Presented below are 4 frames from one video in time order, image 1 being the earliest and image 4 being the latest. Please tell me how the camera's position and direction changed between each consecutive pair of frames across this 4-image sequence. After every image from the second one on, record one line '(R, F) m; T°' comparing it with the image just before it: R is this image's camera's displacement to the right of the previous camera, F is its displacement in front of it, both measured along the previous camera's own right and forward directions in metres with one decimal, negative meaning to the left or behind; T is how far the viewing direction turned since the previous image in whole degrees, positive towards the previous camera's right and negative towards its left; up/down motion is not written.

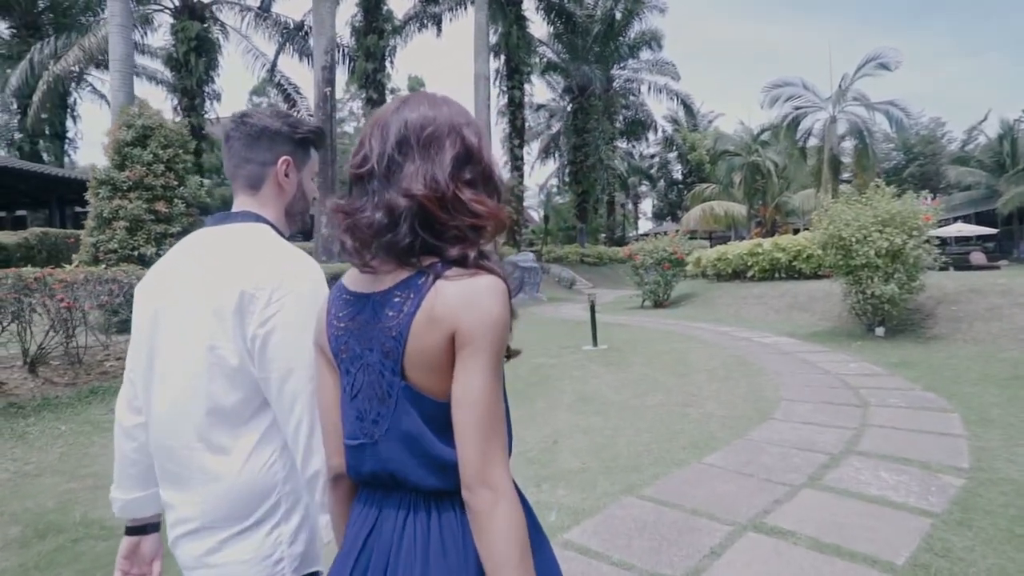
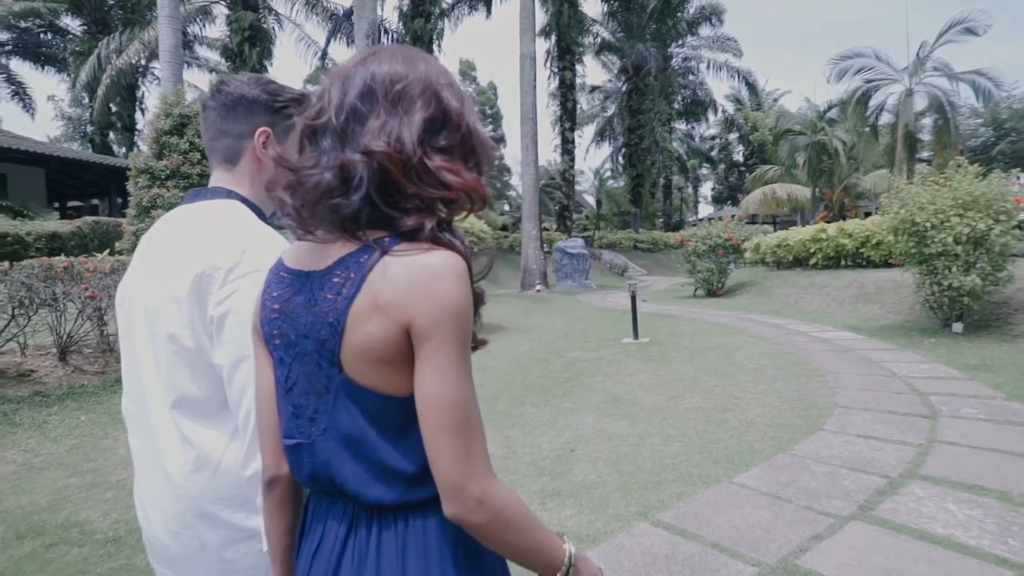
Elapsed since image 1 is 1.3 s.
(+0.3, +0.4) m; -5°
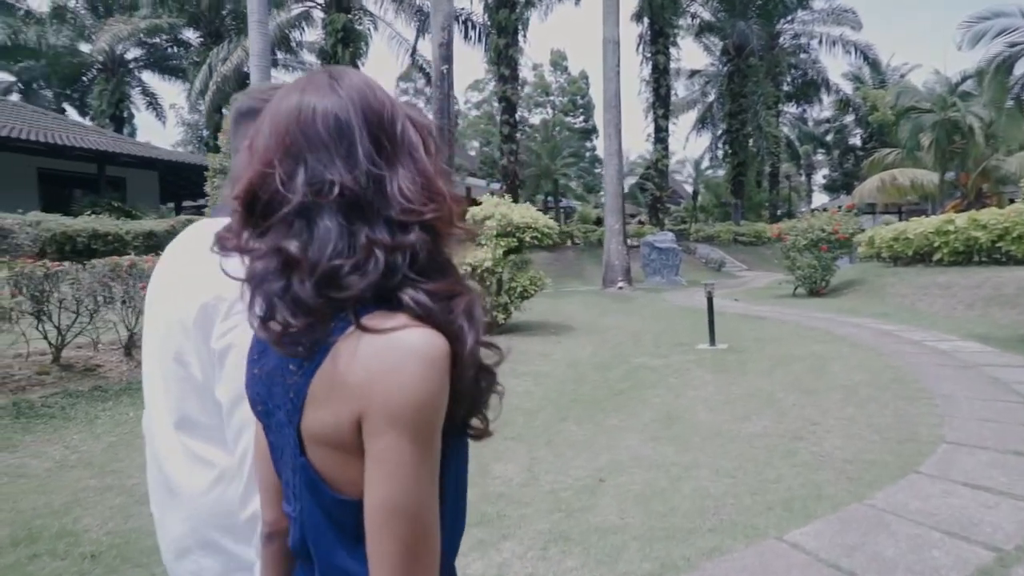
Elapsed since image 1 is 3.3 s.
(+0.5, +0.5) m; -9°
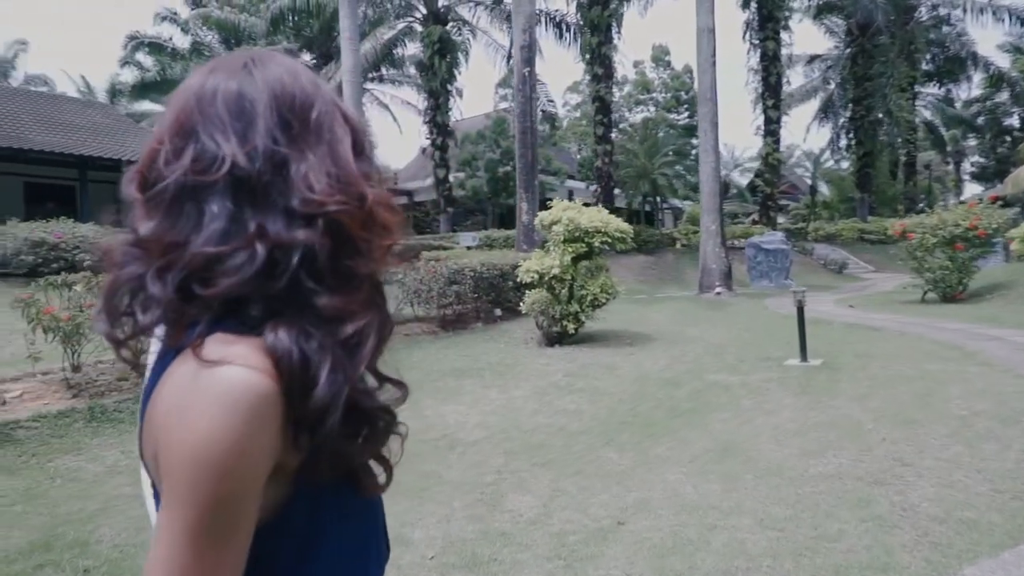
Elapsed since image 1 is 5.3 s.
(+0.5, +0.4) m; -11°
